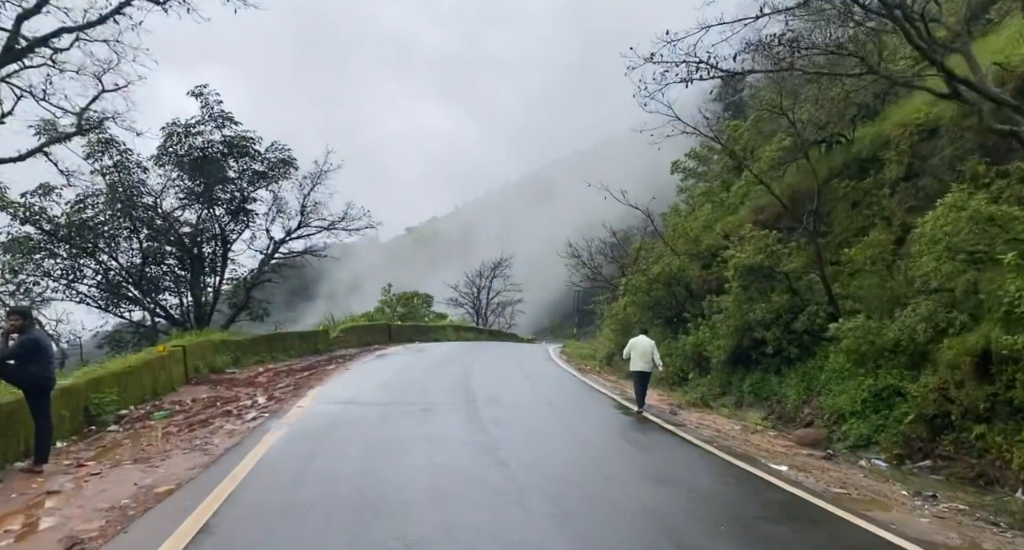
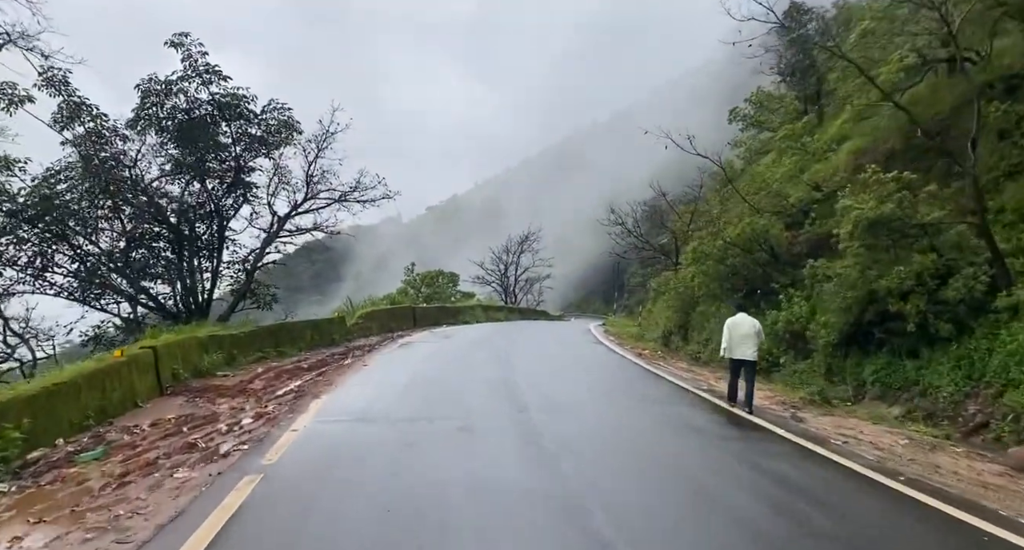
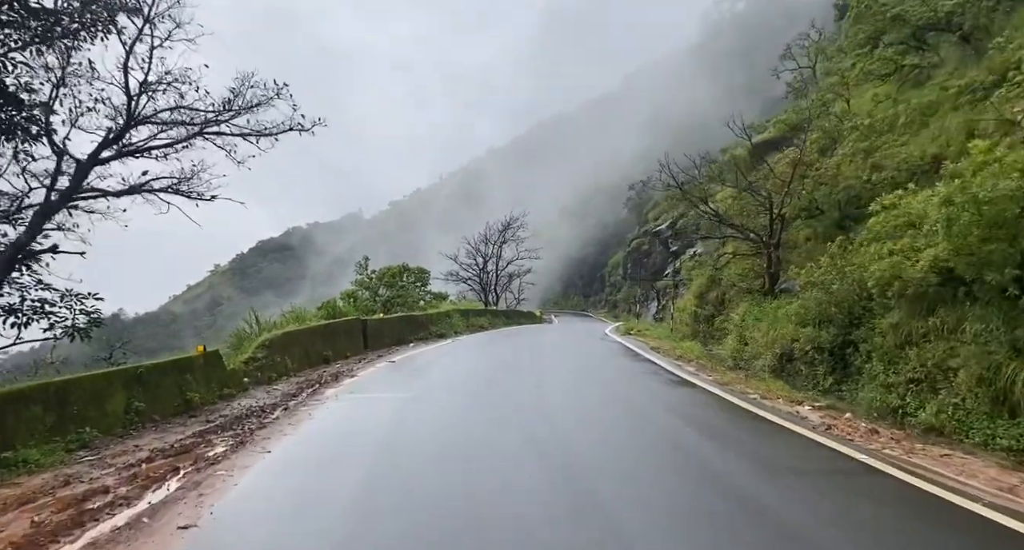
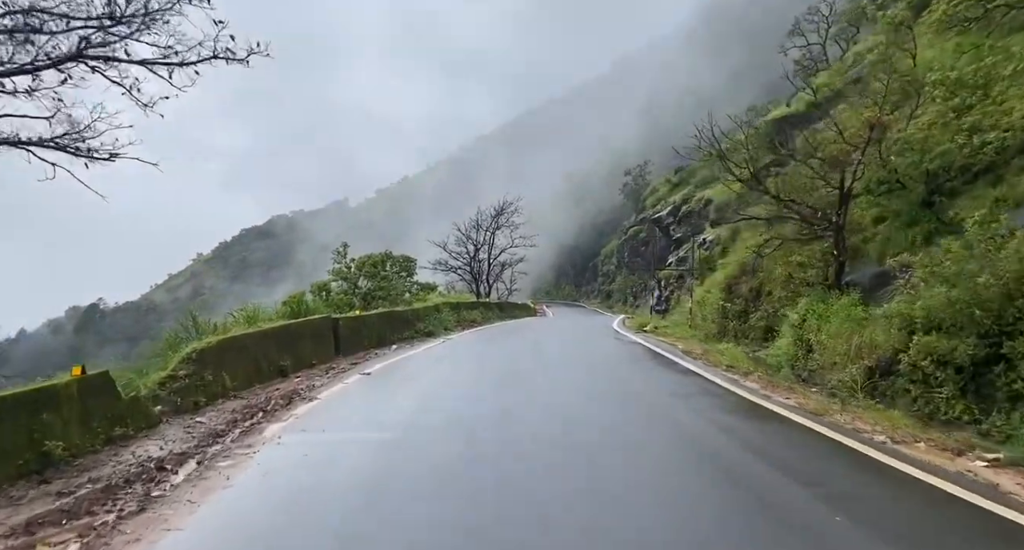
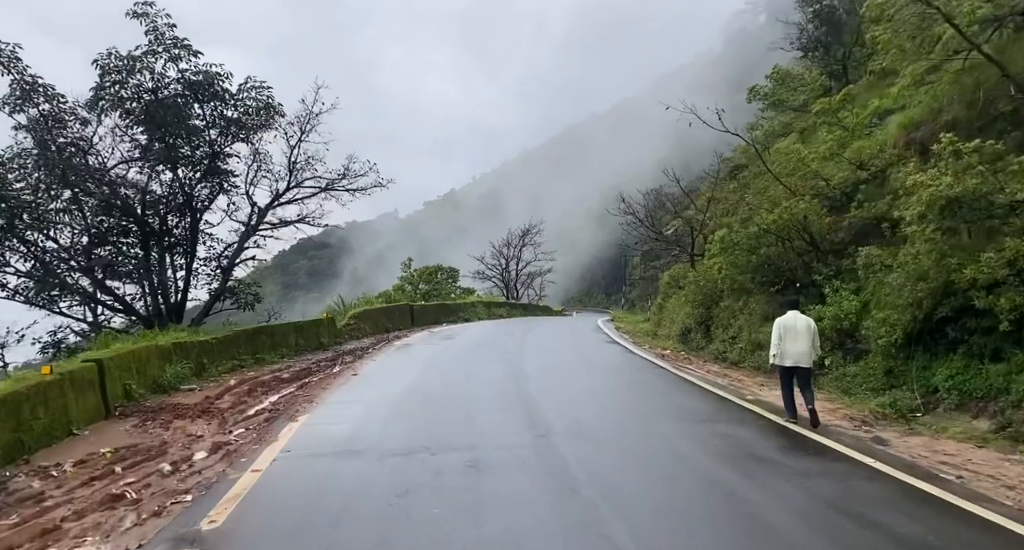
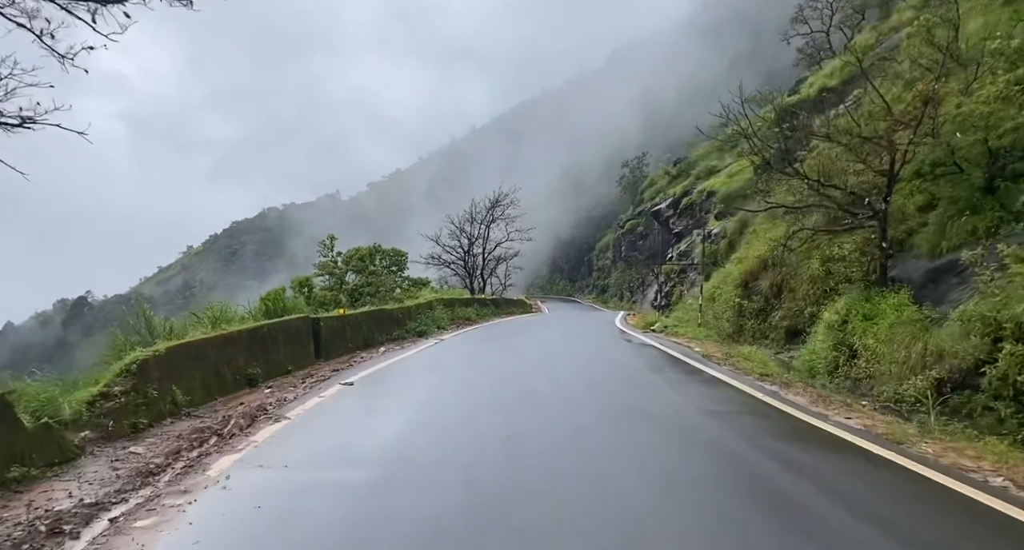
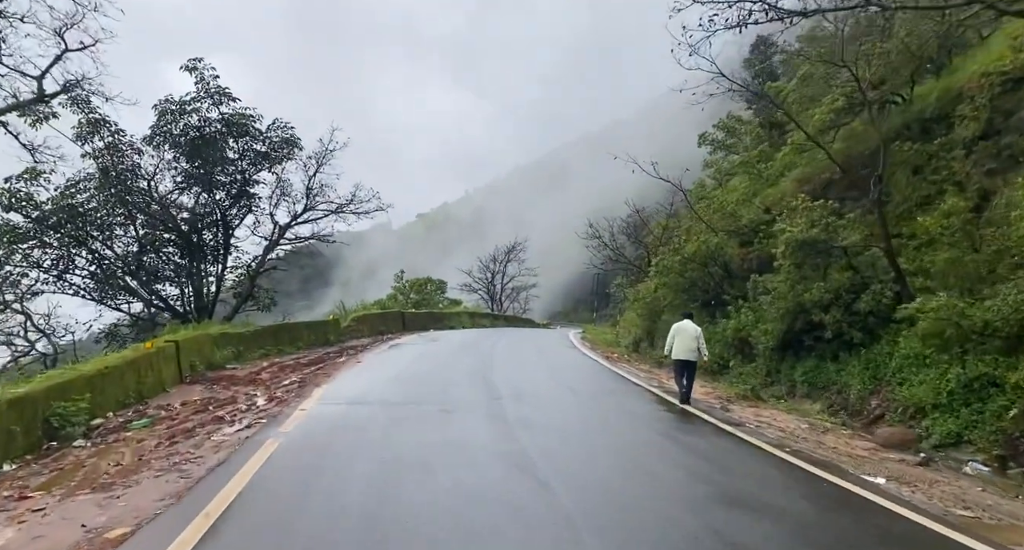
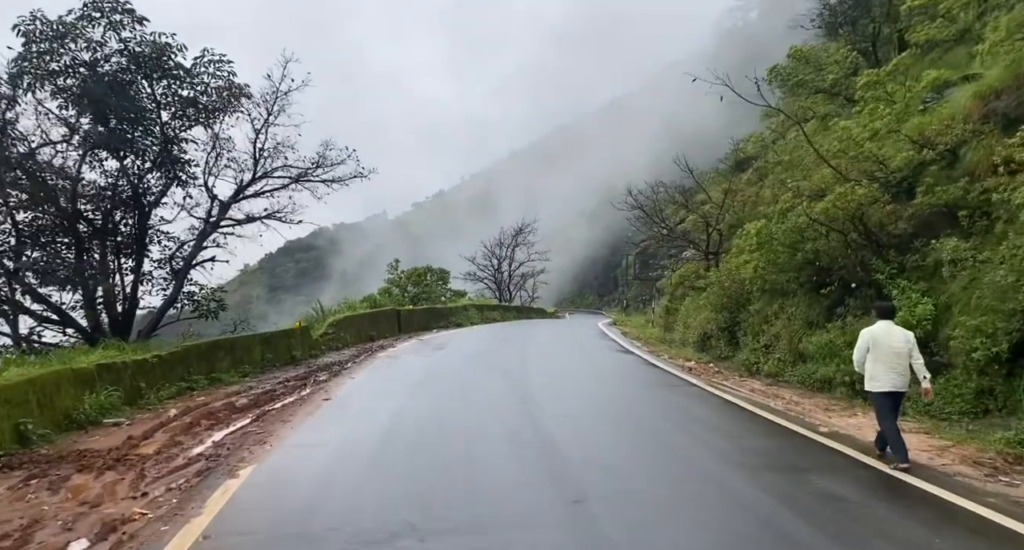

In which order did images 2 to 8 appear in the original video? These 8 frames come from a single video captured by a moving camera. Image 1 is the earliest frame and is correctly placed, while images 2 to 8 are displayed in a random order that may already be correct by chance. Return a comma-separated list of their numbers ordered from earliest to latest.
7, 2, 5, 8, 3, 4, 6
